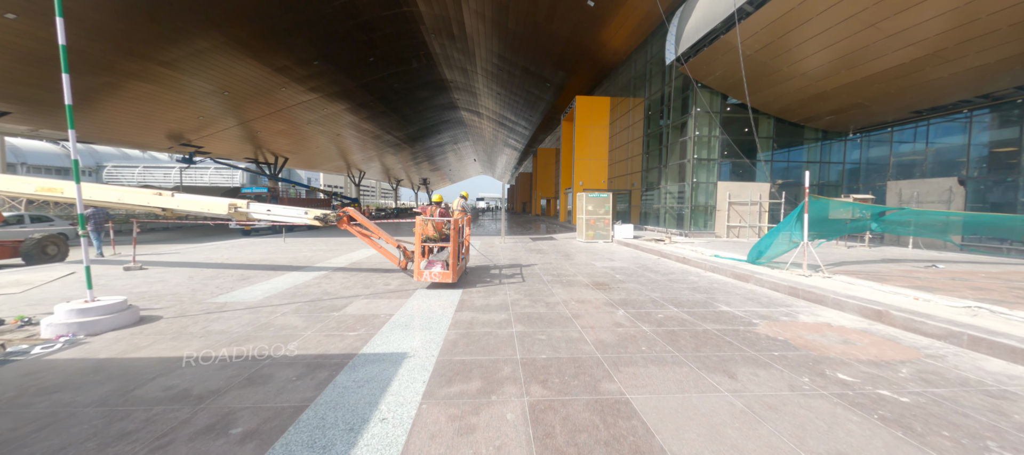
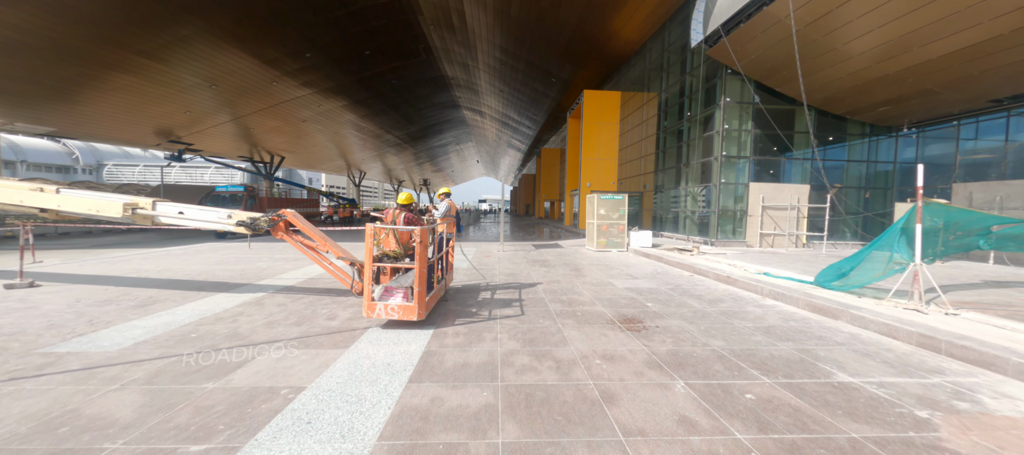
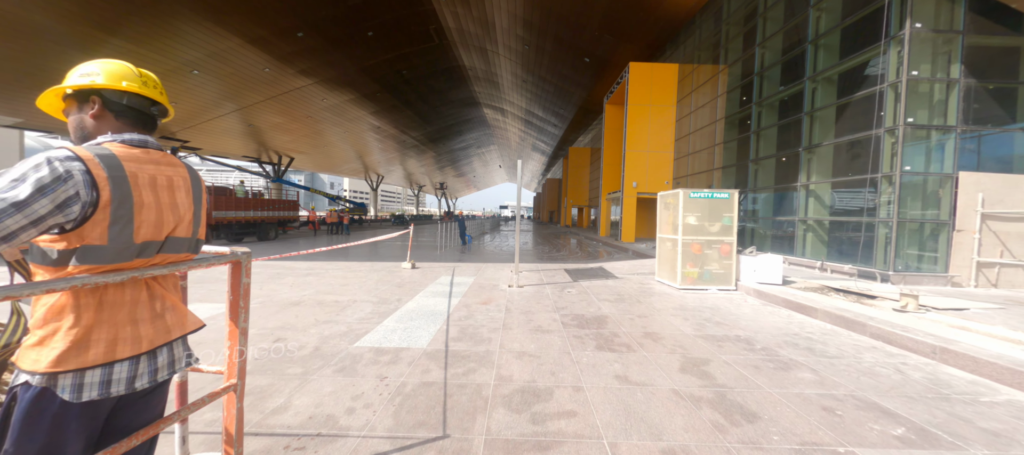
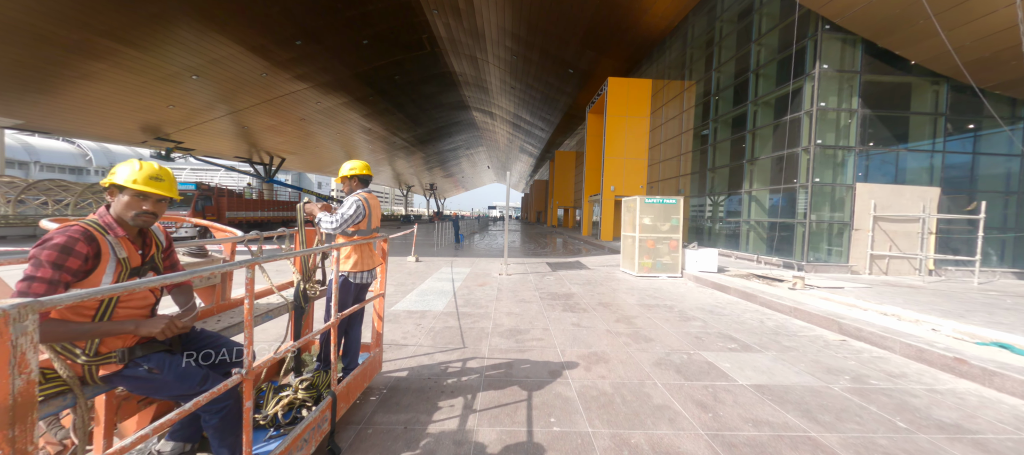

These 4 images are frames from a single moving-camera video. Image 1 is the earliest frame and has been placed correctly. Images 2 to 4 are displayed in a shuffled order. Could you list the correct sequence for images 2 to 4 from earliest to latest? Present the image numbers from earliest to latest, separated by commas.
2, 4, 3
